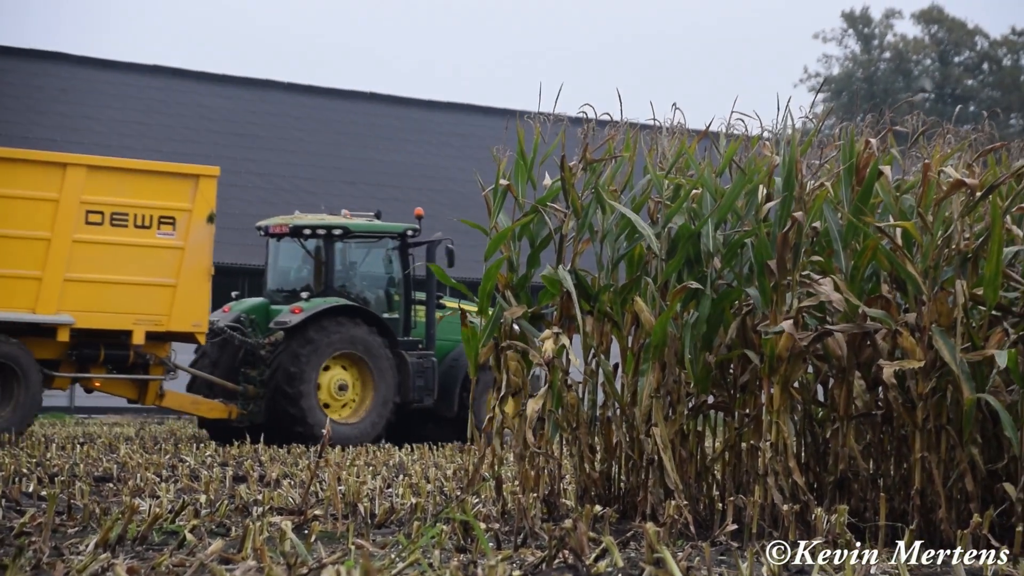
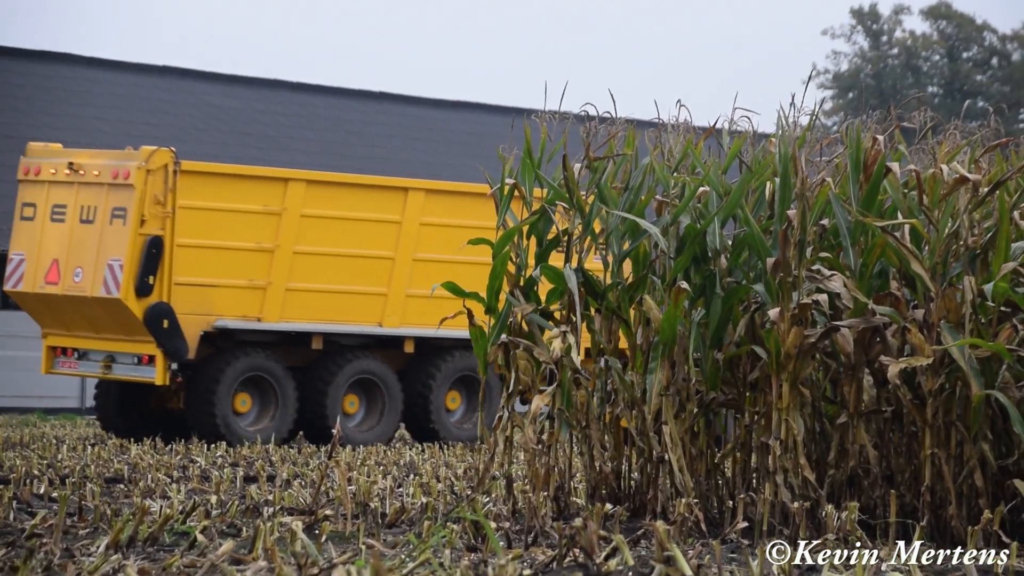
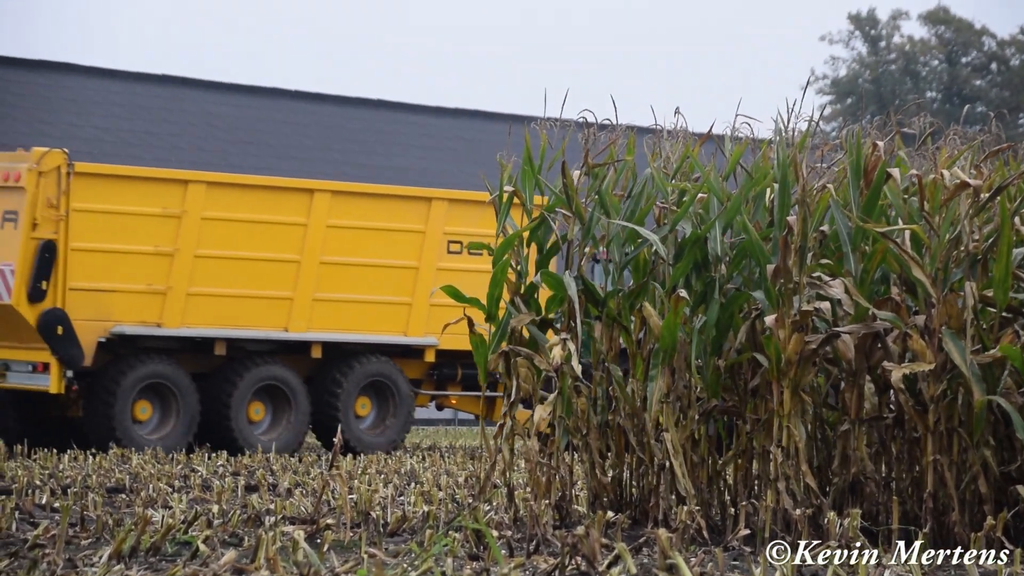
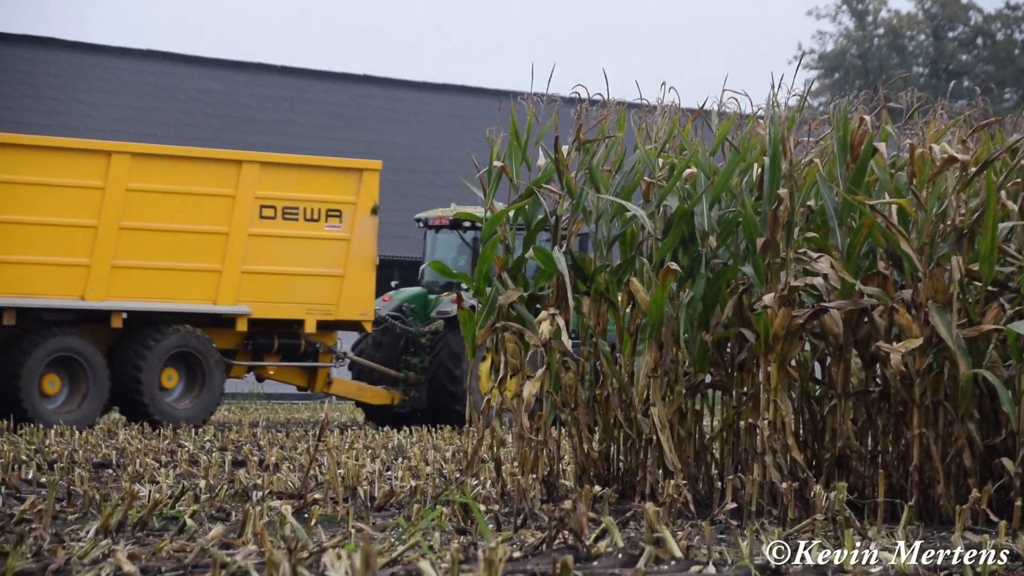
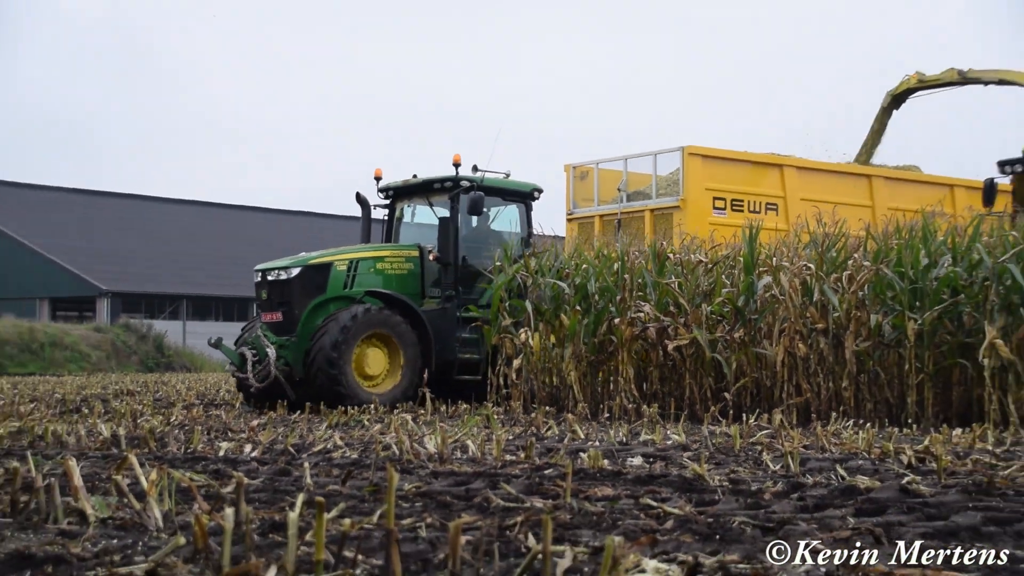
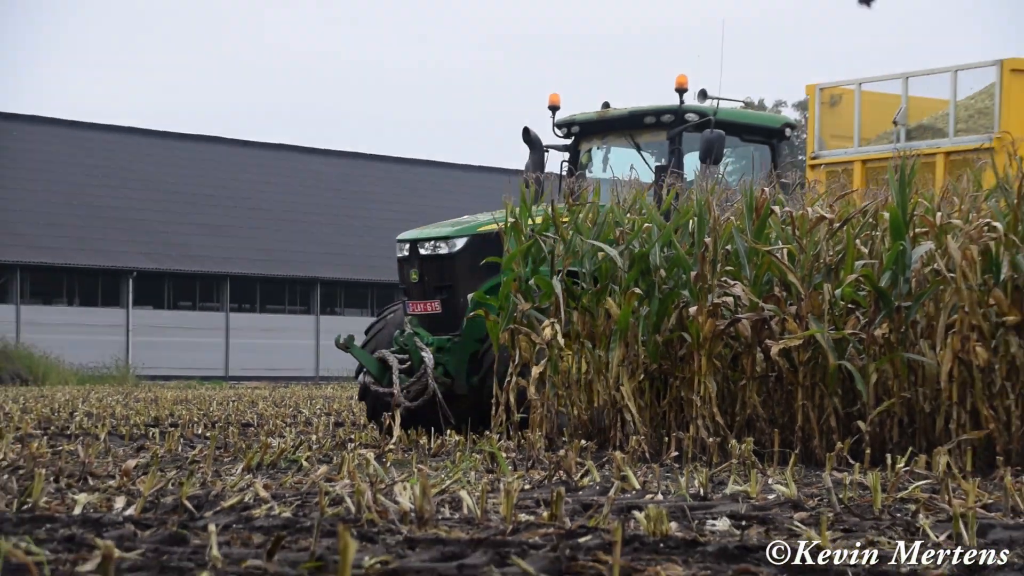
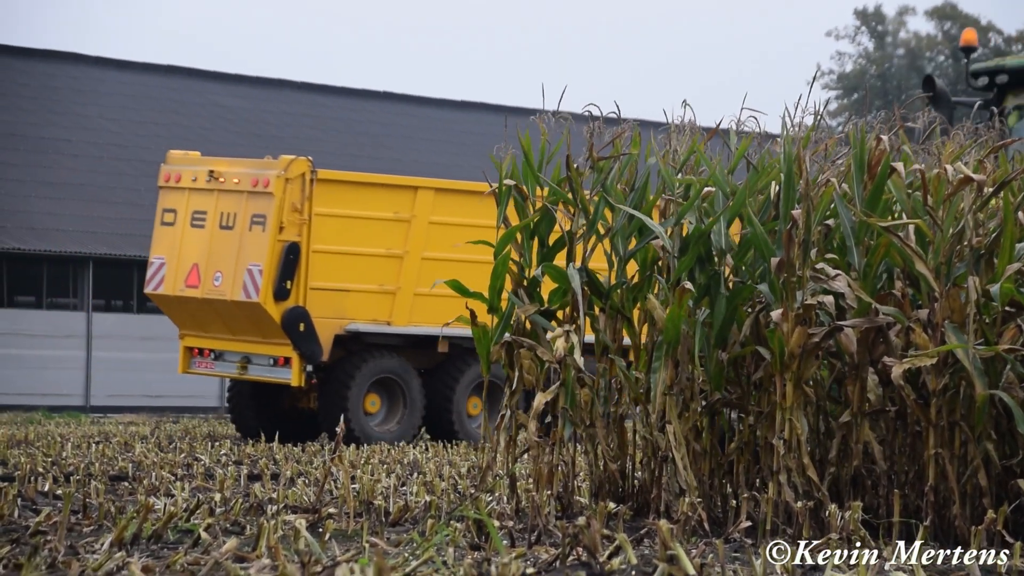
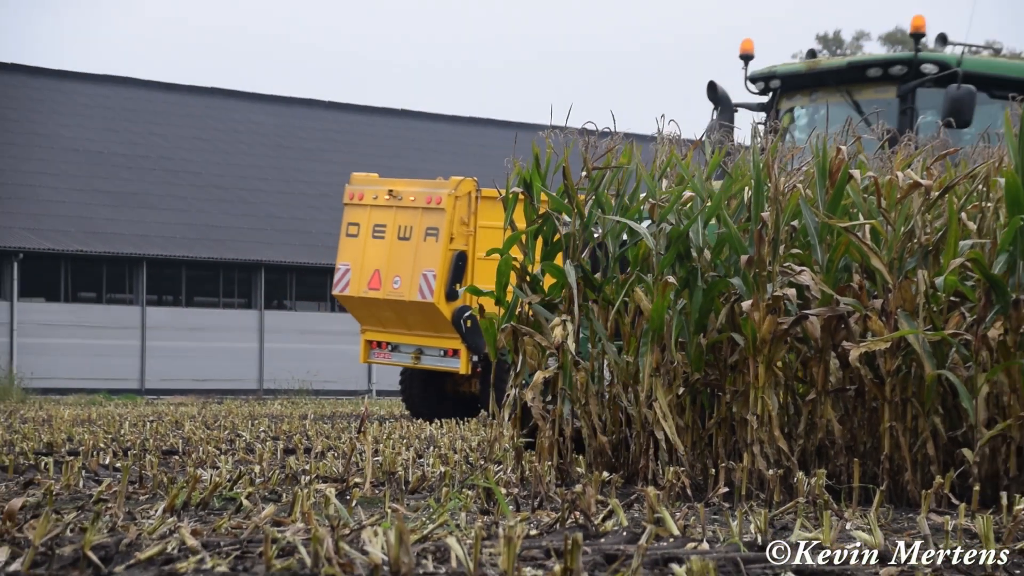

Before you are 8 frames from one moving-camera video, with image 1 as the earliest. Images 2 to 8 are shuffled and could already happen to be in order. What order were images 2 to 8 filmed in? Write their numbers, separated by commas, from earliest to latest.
4, 3, 2, 7, 8, 6, 5
